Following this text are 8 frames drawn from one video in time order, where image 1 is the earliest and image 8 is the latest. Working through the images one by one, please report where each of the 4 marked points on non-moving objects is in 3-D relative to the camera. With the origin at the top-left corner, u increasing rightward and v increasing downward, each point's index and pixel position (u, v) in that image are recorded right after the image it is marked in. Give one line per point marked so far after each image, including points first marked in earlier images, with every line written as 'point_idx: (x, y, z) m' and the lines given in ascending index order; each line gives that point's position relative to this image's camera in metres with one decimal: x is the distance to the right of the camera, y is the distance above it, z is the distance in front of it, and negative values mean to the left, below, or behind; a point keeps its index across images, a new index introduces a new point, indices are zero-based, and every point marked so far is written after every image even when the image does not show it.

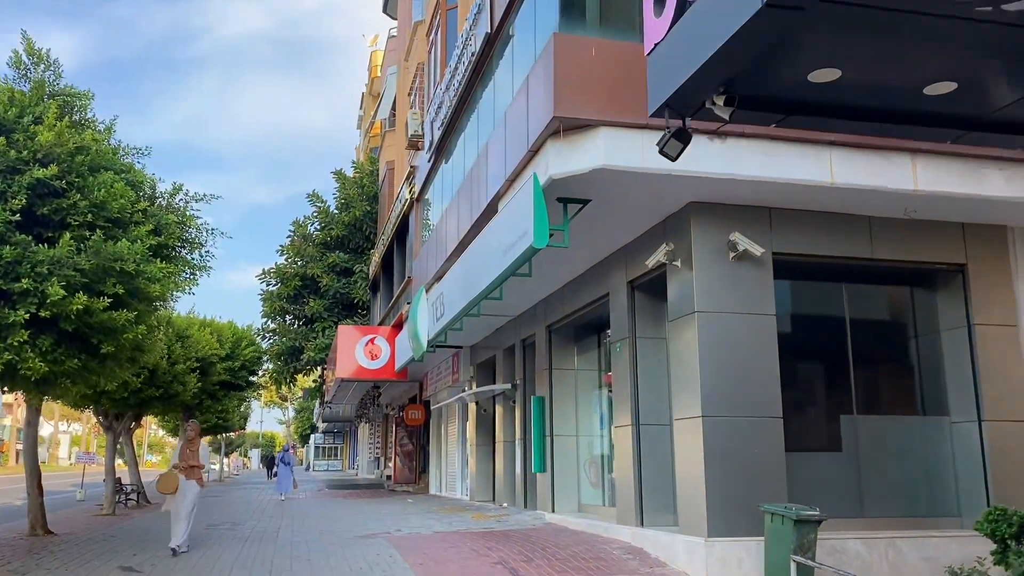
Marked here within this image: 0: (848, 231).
0: (+3.9, +0.7, +10.1) m
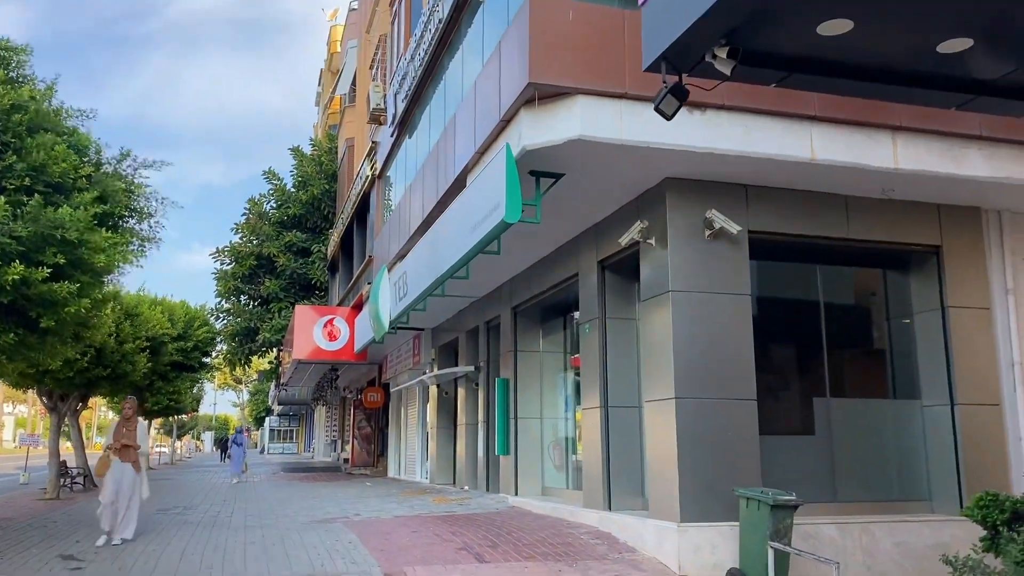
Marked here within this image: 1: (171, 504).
0: (+3.6, +0.9, +9.8) m
1: (-6.1, -3.9, +15.4) m
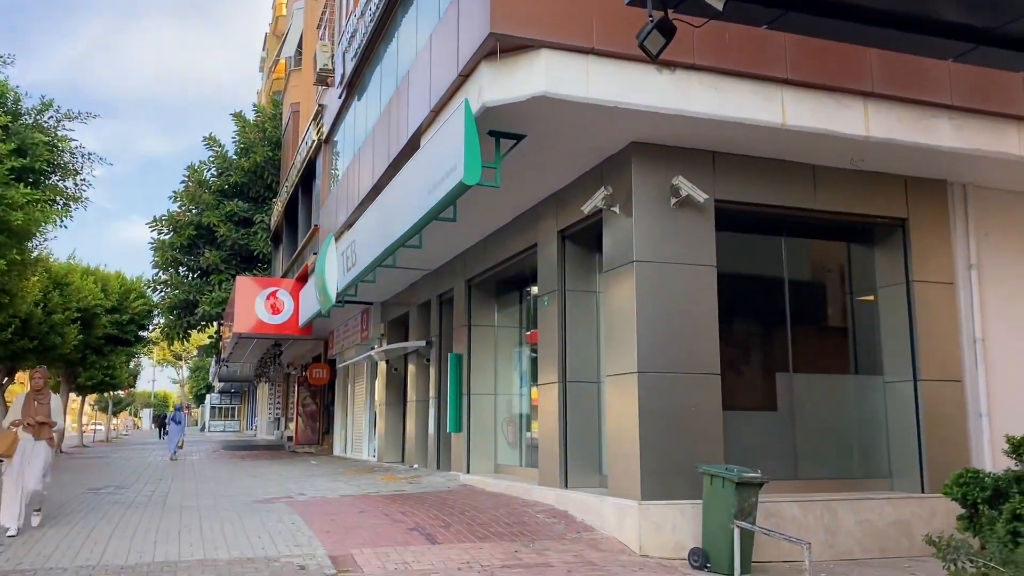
0: (+3.1, +1.2, +9.5) m
1: (-6.9, -3.3, +14.6) m
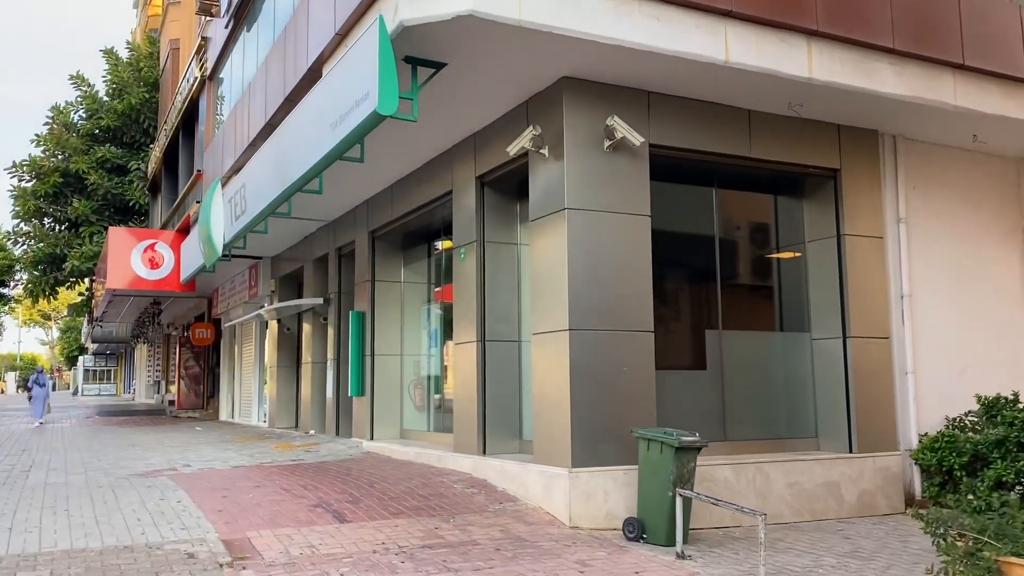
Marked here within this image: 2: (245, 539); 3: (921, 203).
0: (+2.2, +1.7, +8.9) m
1: (-8.4, -2.5, +13.0) m
2: (-2.1, -1.9, +6.7) m
3: (+4.8, +1.0, +10.1) m
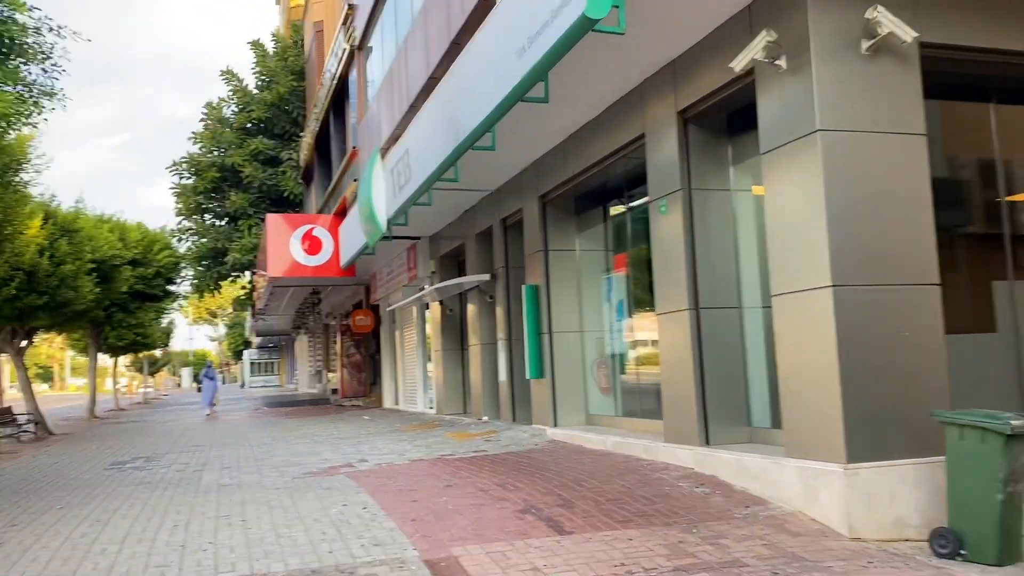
0: (+4.0, +2.2, +6.9) m
1: (-5.6, -2.5, +12.6) m
2: (-0.4, -1.7, +5.4) m
3: (+6.8, +1.7, +7.7) m
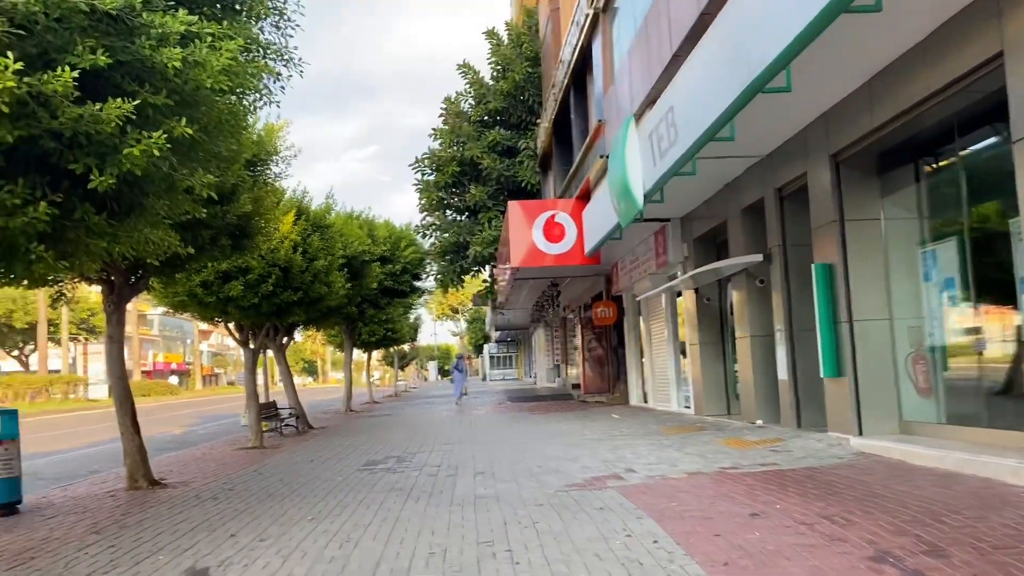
0: (+5.8, +2.5, +4.1) m
1: (-1.8, -2.4, +12.2) m
2: (+1.3, -1.5, +3.8) m
3: (+8.7, +2.0, +4.2) m
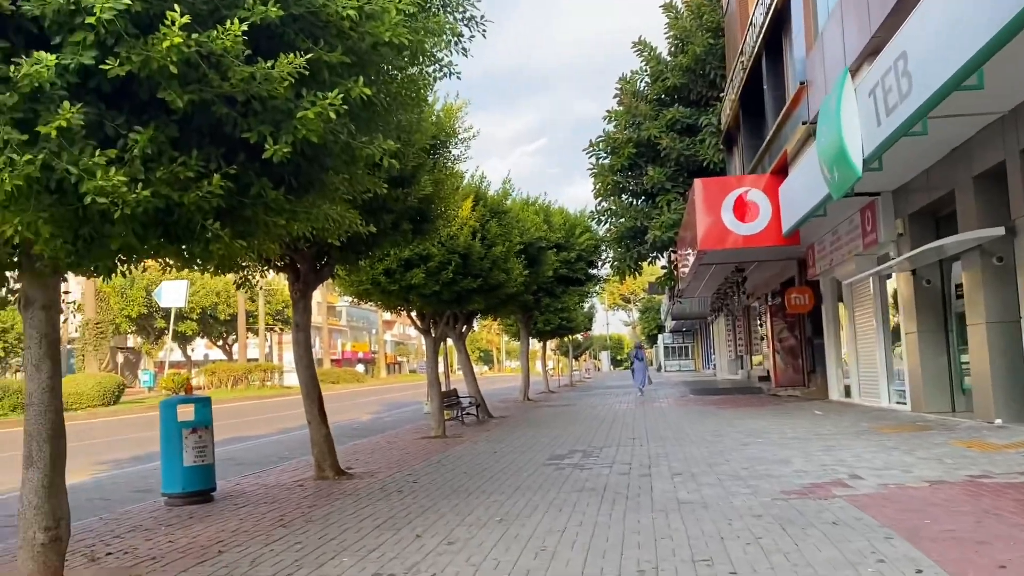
0: (+6.6, +2.7, +2.1) m
1: (+0.7, -2.1, +11.6) m
2: (+2.1, -1.4, +2.8) m
3: (+9.4, +2.2, +1.6) m
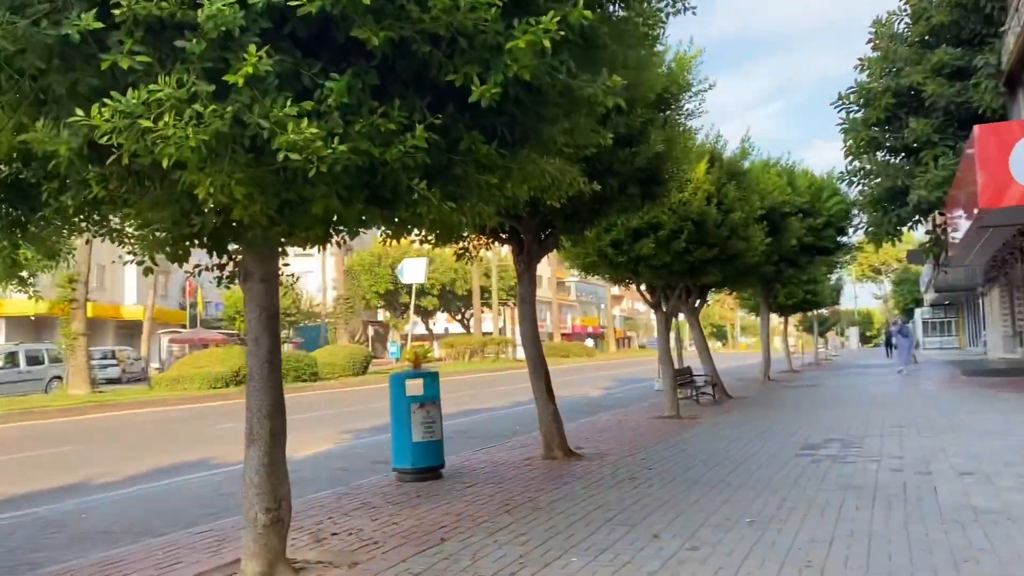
0: (+6.8, +2.8, -0.5) m
1: (+3.7, -1.8, +10.4) m
2: (+2.7, -1.3, +1.5) m
3: (+9.4, +2.4, -1.7) m
